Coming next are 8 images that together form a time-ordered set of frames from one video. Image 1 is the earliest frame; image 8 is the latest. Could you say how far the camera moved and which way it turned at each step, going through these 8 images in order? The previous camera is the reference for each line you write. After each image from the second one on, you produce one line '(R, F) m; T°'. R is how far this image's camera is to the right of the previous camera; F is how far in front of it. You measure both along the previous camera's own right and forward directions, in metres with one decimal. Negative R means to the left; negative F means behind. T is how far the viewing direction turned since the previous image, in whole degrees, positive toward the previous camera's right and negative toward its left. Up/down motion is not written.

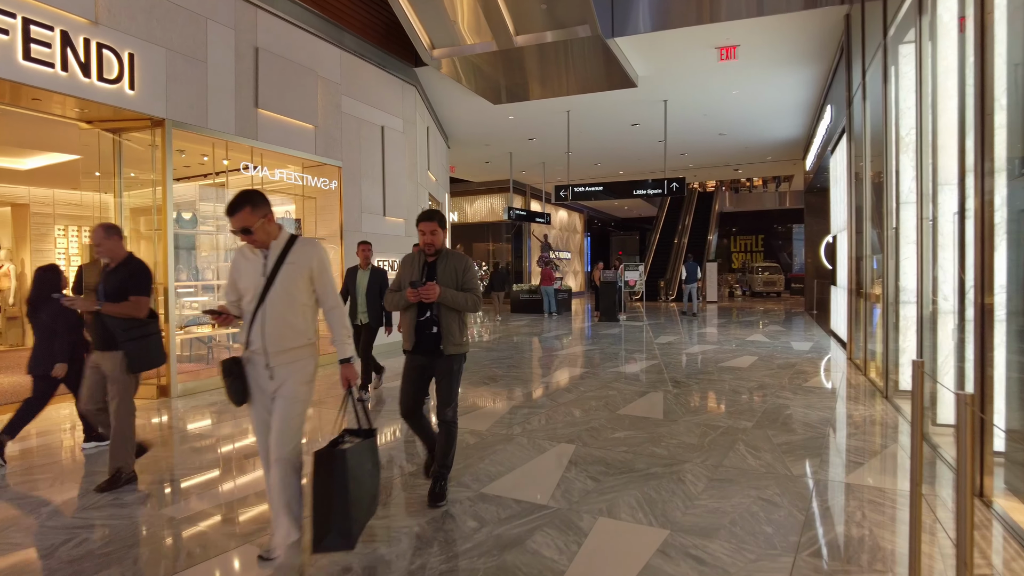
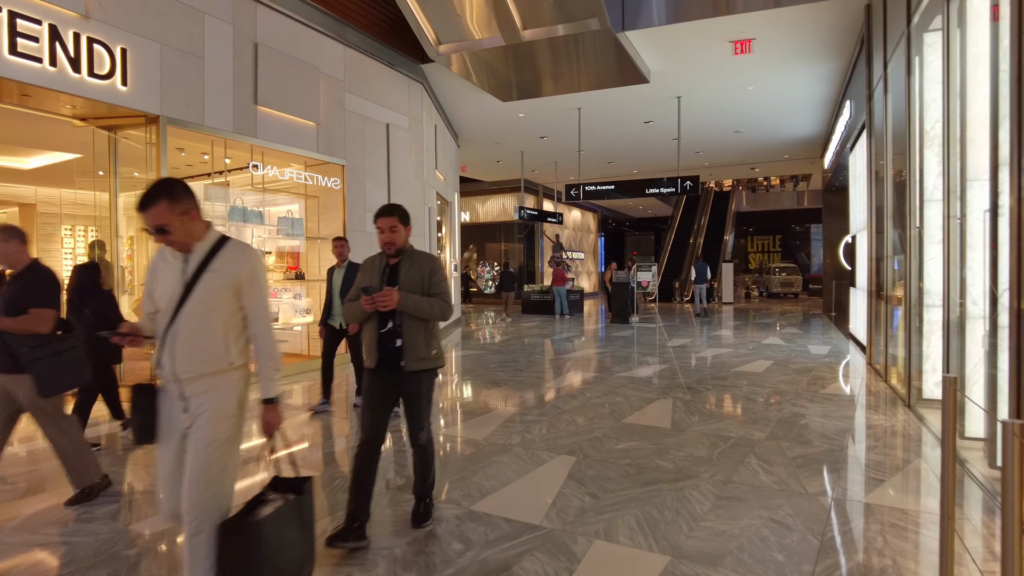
(+0.1, +0.2) m; -1°
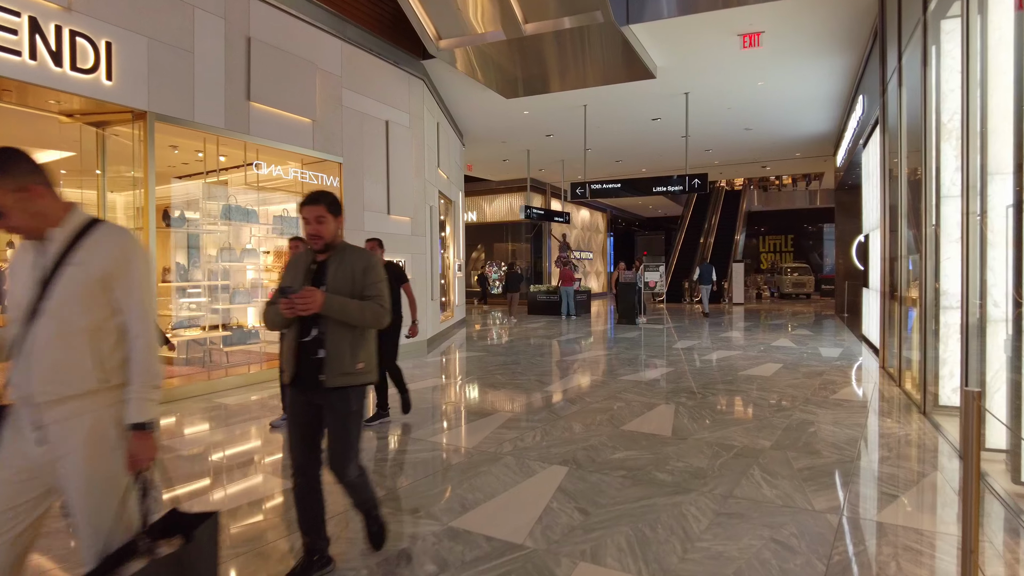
(+0.1, +0.2) m; -1°
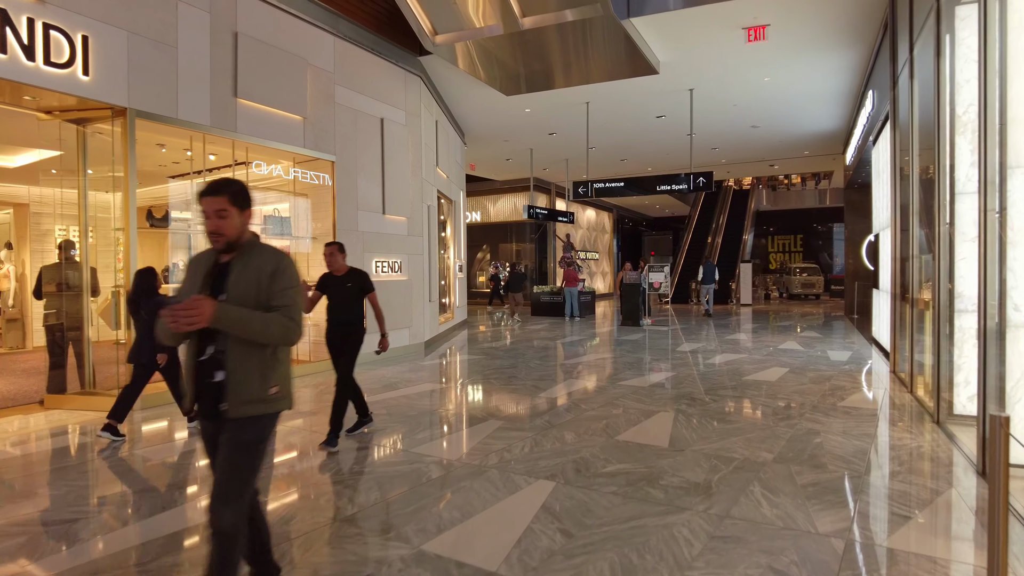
(+0.1, +0.2) m; -1°
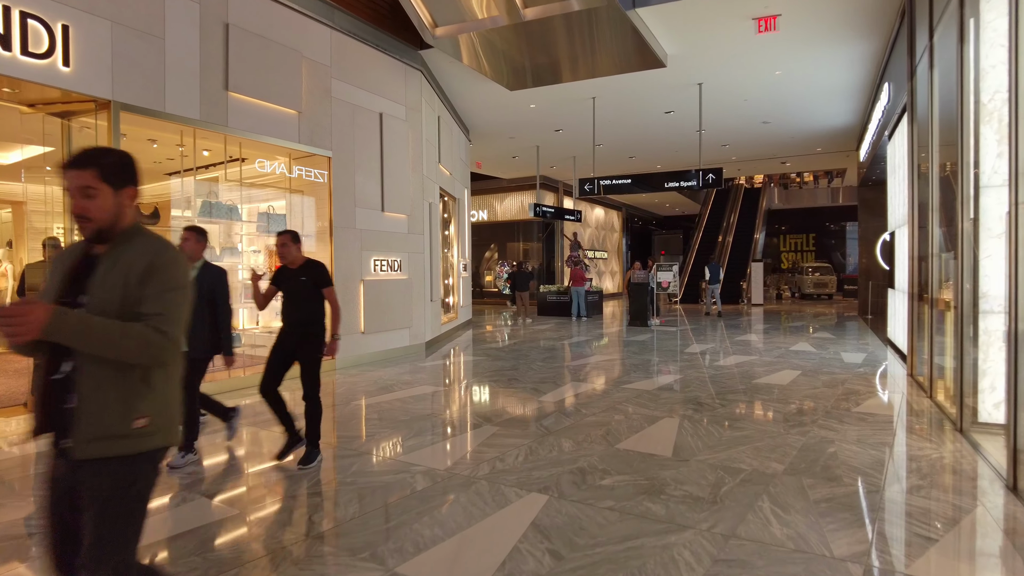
(+0.1, +0.2) m; -1°
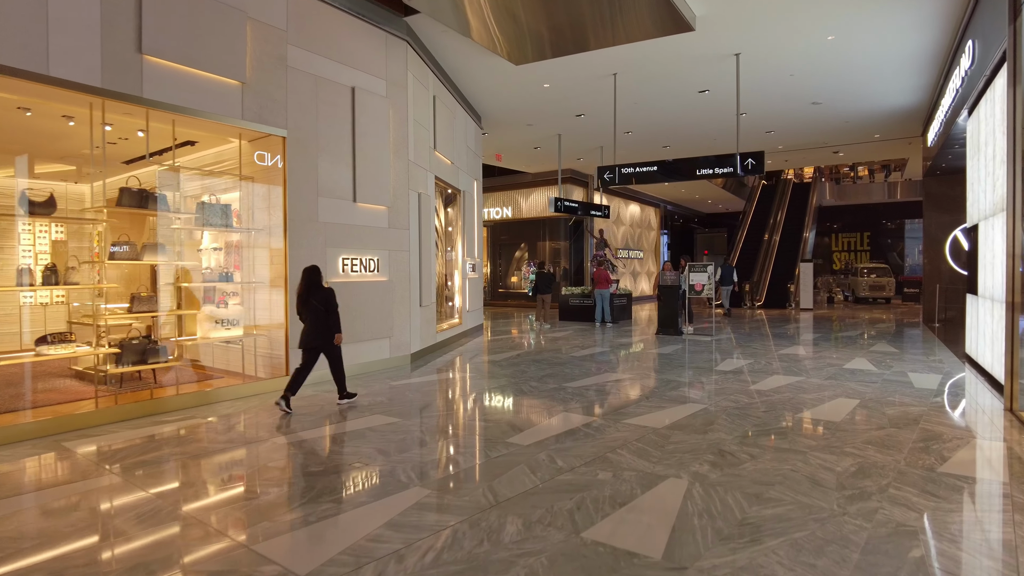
(+0.5, +1.2) m; -4°
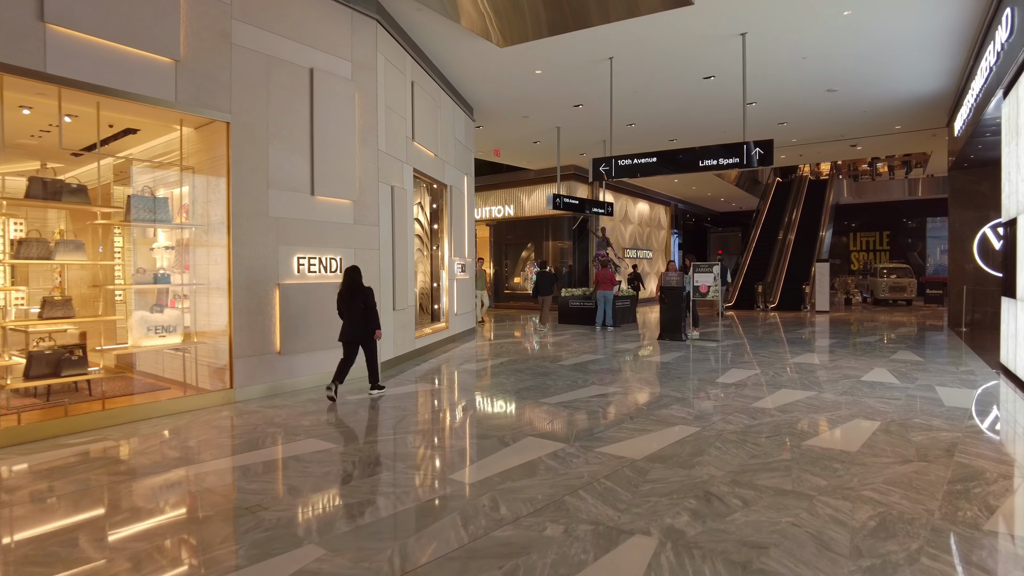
(+0.4, +0.7) m; -1°
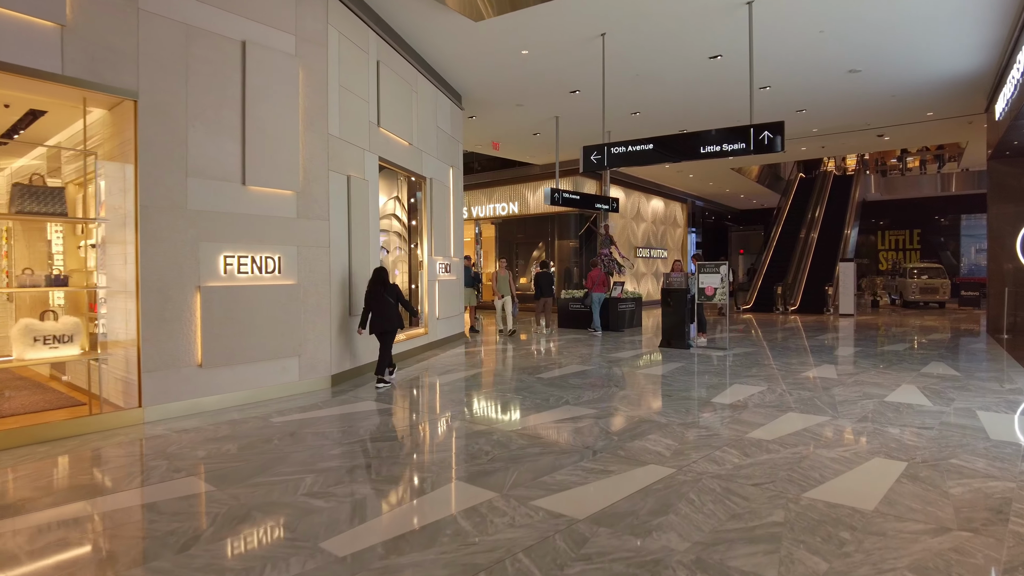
(+0.5, +0.8) m; -2°
